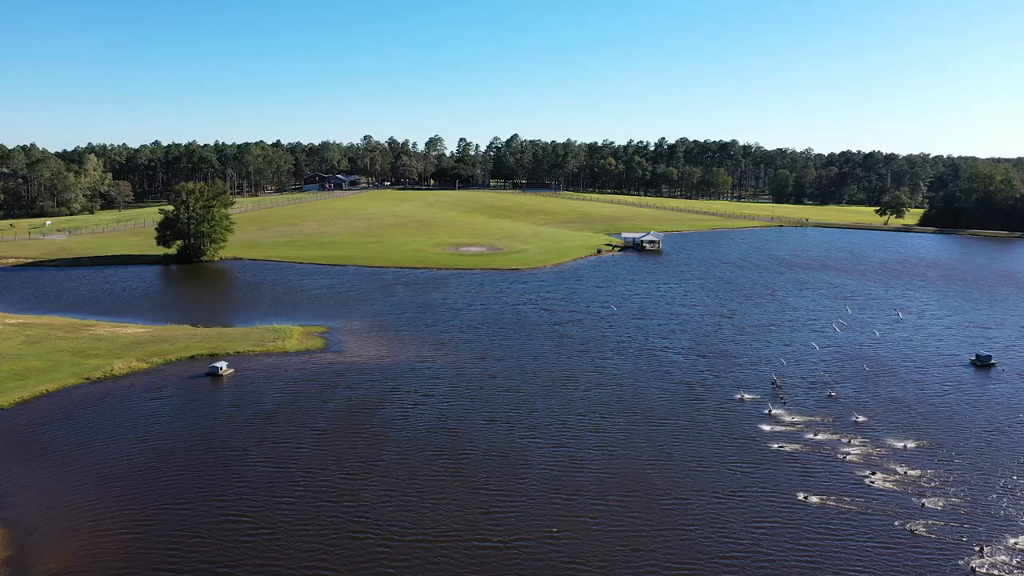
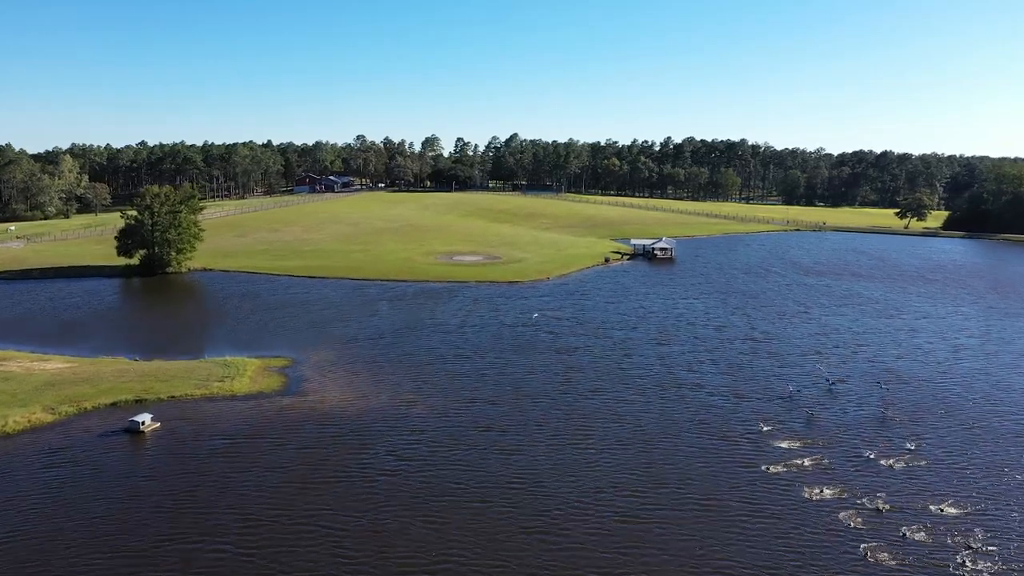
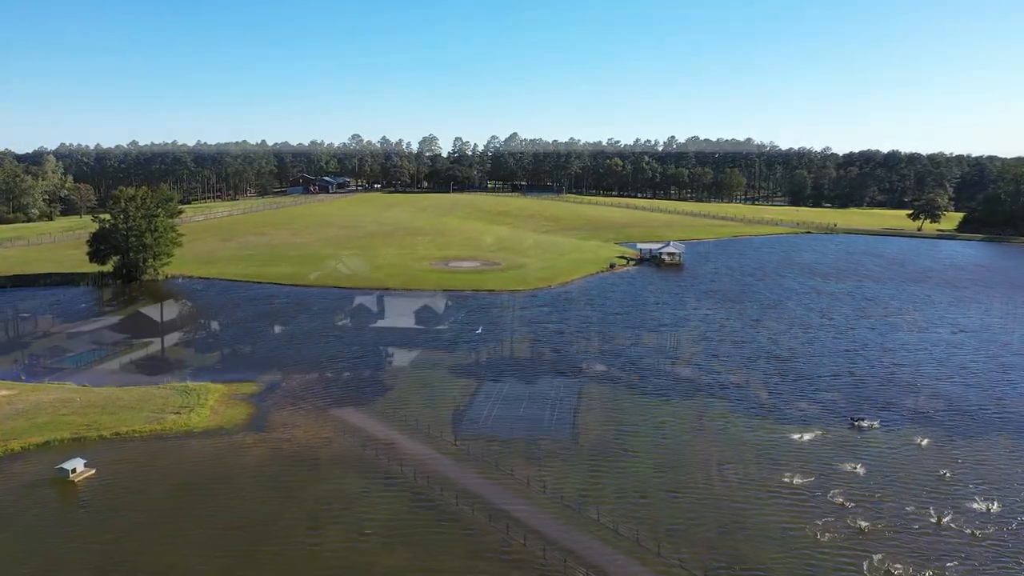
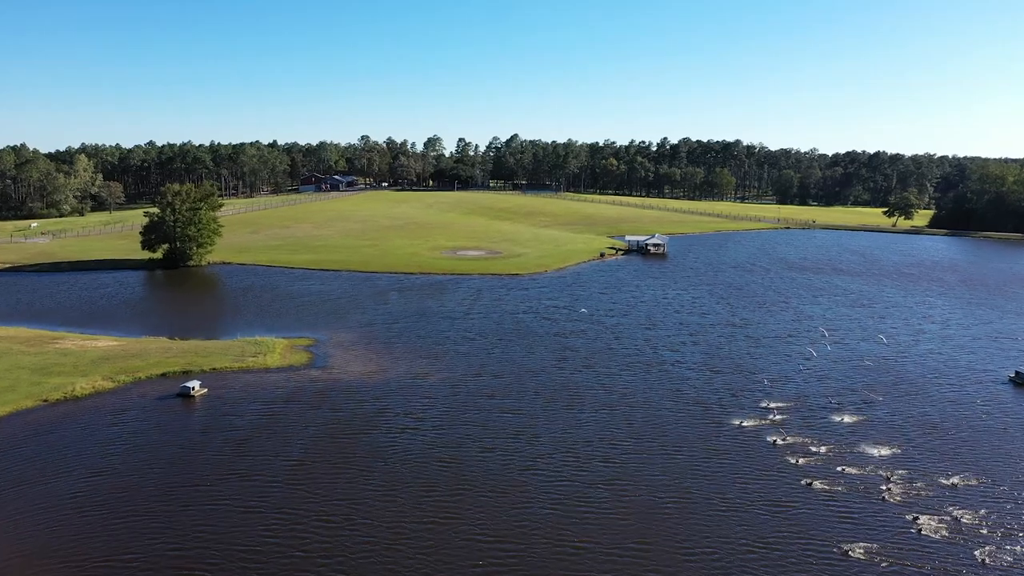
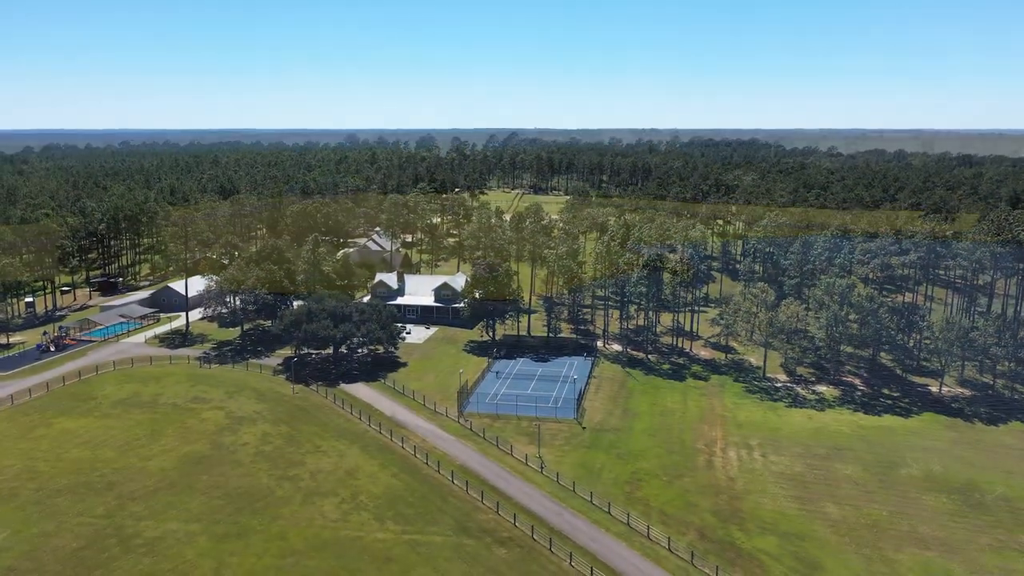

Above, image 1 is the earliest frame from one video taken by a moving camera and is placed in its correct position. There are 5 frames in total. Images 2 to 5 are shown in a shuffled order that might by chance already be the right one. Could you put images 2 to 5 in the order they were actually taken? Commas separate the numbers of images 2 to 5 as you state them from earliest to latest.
4, 2, 3, 5
